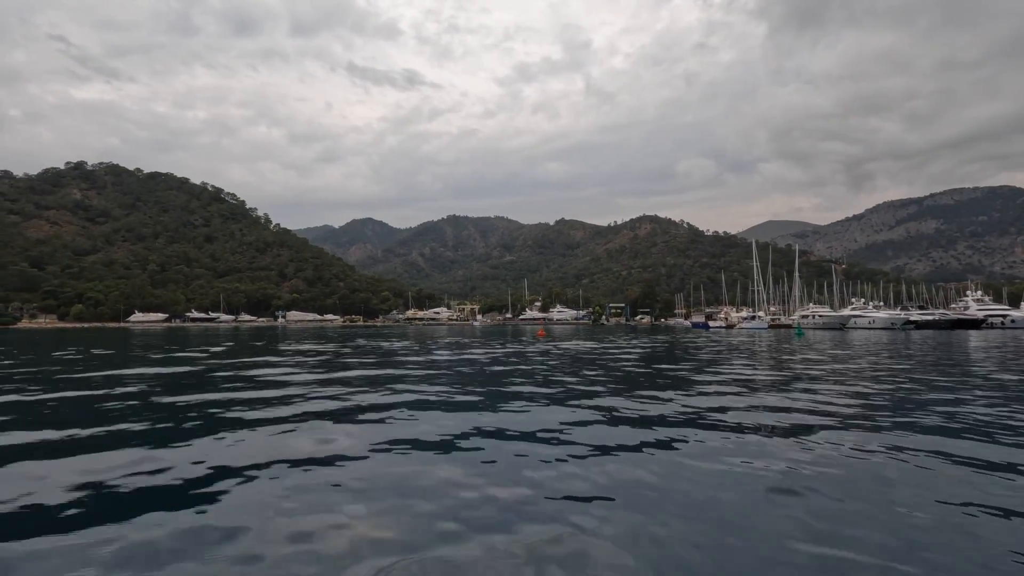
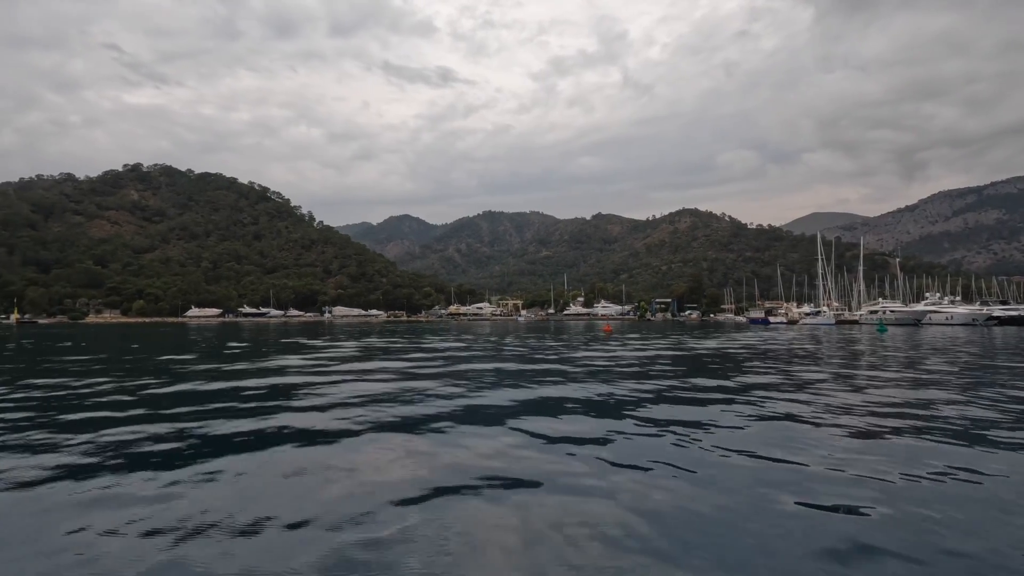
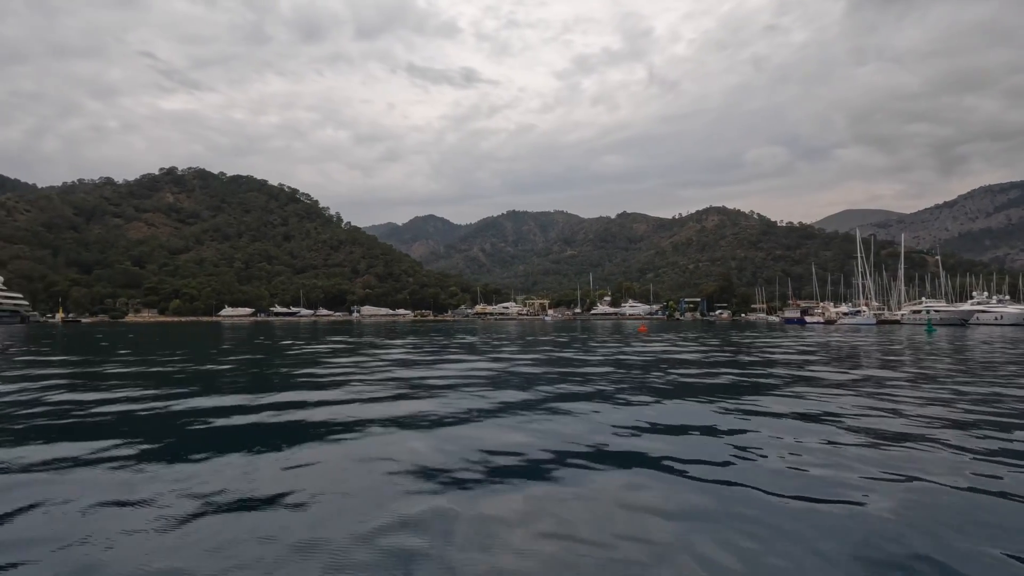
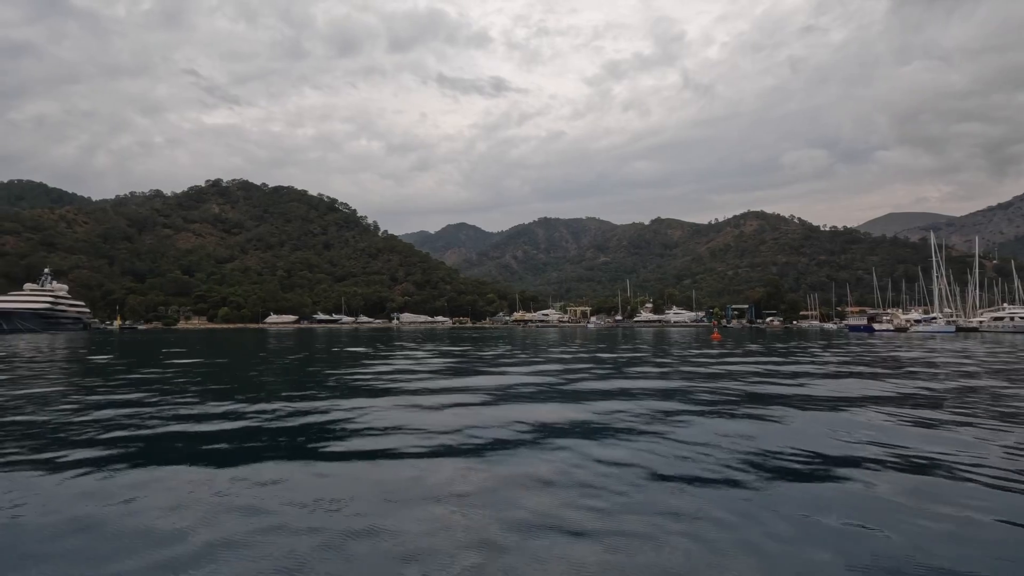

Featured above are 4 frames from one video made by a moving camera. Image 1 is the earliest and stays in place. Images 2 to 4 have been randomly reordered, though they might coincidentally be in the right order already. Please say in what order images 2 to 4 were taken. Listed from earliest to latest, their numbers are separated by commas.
2, 3, 4
